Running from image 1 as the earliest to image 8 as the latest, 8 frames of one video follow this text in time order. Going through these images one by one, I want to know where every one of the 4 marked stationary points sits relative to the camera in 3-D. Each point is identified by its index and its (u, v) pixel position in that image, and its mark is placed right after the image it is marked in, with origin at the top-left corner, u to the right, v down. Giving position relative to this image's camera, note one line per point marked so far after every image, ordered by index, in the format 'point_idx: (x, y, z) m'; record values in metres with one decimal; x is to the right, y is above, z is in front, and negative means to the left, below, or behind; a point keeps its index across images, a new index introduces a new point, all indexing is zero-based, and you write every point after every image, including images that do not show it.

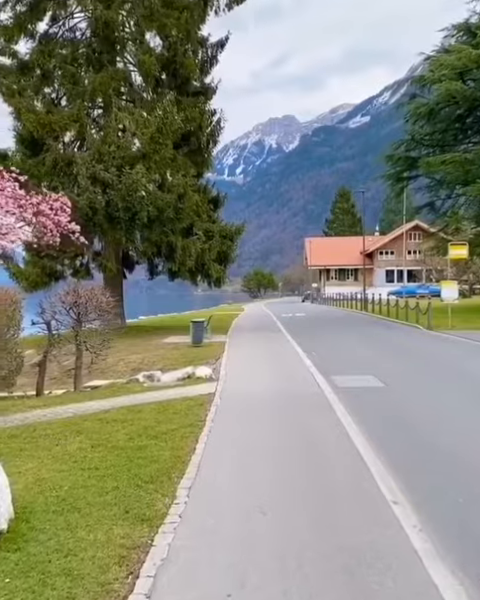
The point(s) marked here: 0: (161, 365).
0: (-2.4, -2.0, +18.7) m
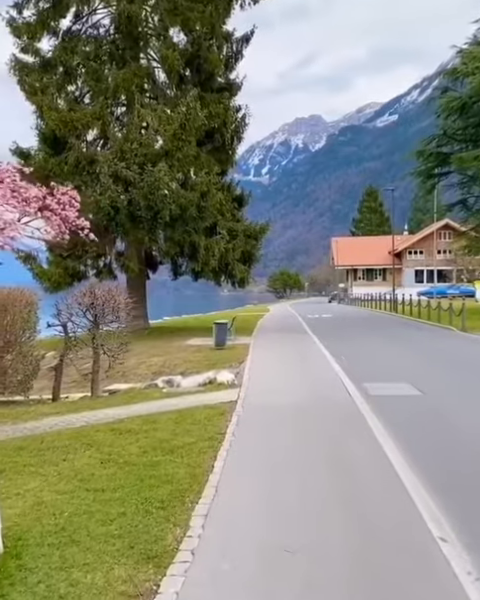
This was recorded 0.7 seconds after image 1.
0: (-1.7, -2.1, +18.1) m
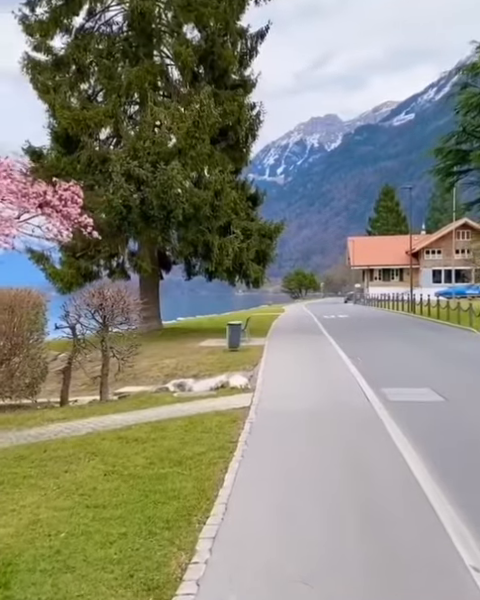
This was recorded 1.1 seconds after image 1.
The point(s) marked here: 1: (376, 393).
0: (-1.3, -2.1, +17.7) m
1: (+2.7, -1.8, +12.2) m
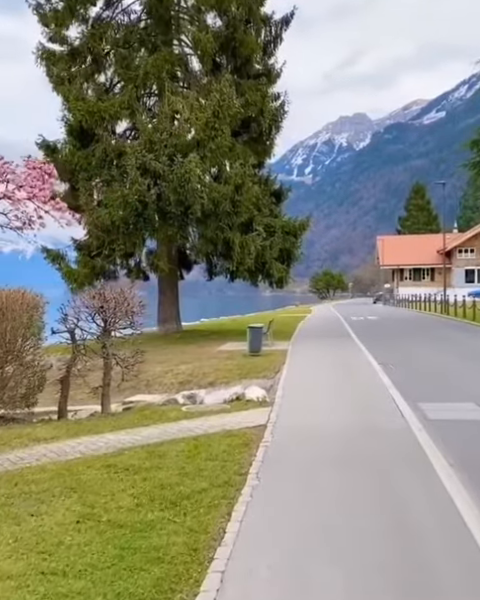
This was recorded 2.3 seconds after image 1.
0: (-0.7, -2.1, +16.3) m
1: (+2.9, -1.9, +10.7) m
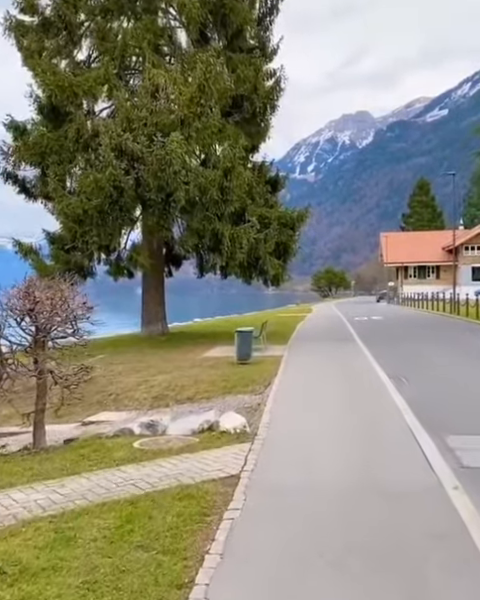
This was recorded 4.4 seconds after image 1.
0: (-1.1, -2.1, +13.8) m
1: (+2.6, -1.9, +8.1) m
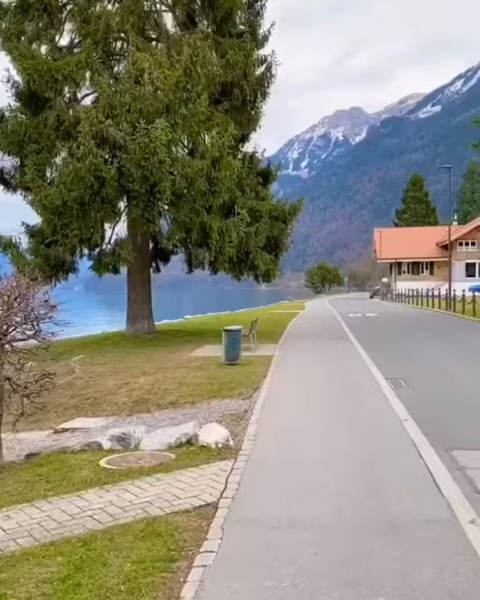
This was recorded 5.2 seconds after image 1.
0: (-1.4, -2.0, +12.8) m
1: (+2.3, -1.9, +7.2) m
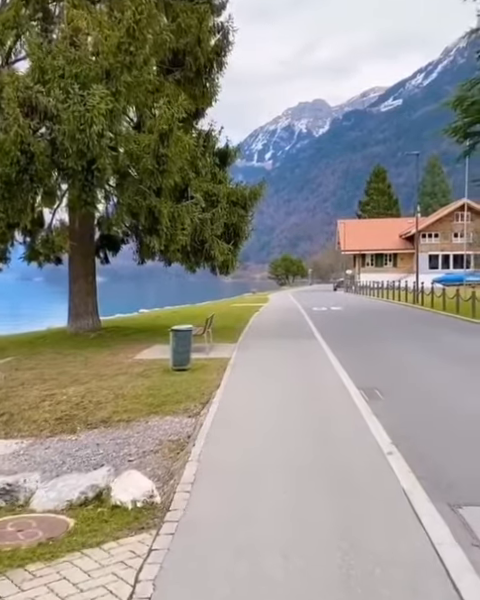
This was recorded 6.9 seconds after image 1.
0: (-2.3, -2.0, +10.6) m
1: (+1.7, -1.8, +5.2) m
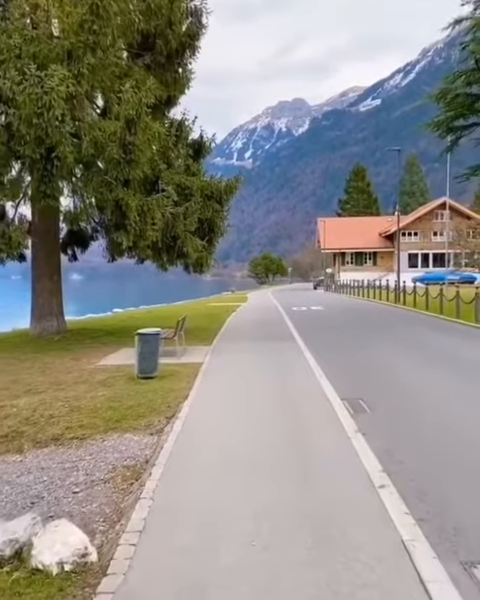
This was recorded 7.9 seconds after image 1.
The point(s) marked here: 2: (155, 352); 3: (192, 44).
0: (-2.8, -2.0, +9.3) m
1: (+1.4, -1.9, +4.1) m
2: (-1.7, -0.9, +12.7) m
3: (-1.4, +7.7, +18.8) m
